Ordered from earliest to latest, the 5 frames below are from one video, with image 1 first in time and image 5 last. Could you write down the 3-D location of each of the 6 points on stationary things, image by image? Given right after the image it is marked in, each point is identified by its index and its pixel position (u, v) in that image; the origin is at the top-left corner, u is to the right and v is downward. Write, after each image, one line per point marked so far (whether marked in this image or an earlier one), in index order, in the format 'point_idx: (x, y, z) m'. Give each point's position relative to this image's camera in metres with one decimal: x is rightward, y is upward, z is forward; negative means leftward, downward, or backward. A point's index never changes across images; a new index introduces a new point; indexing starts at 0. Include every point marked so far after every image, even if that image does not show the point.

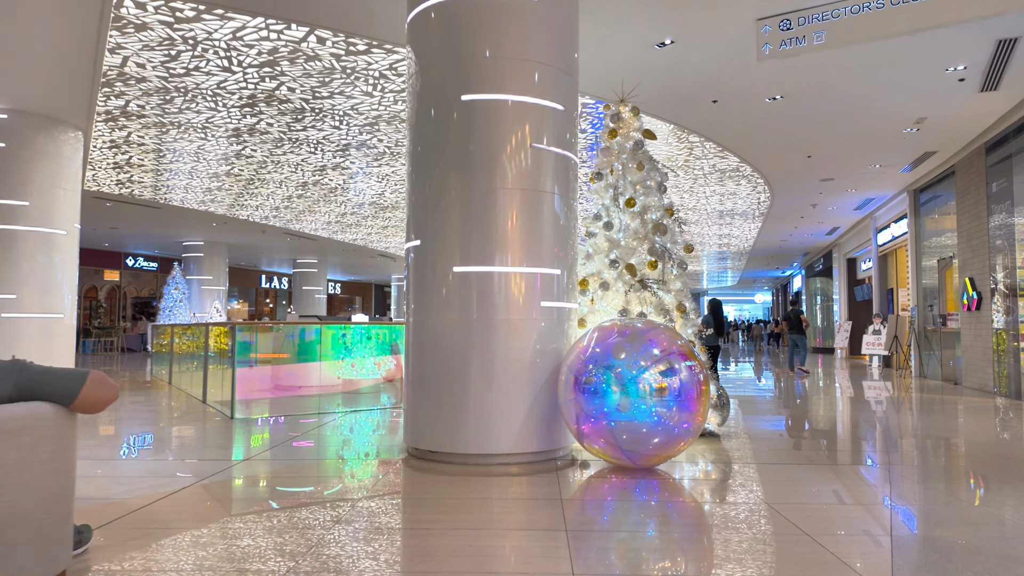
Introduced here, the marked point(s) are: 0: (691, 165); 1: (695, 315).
0: (+2.6, +1.8, +10.2) m
1: (+1.2, -0.2, +4.7) m
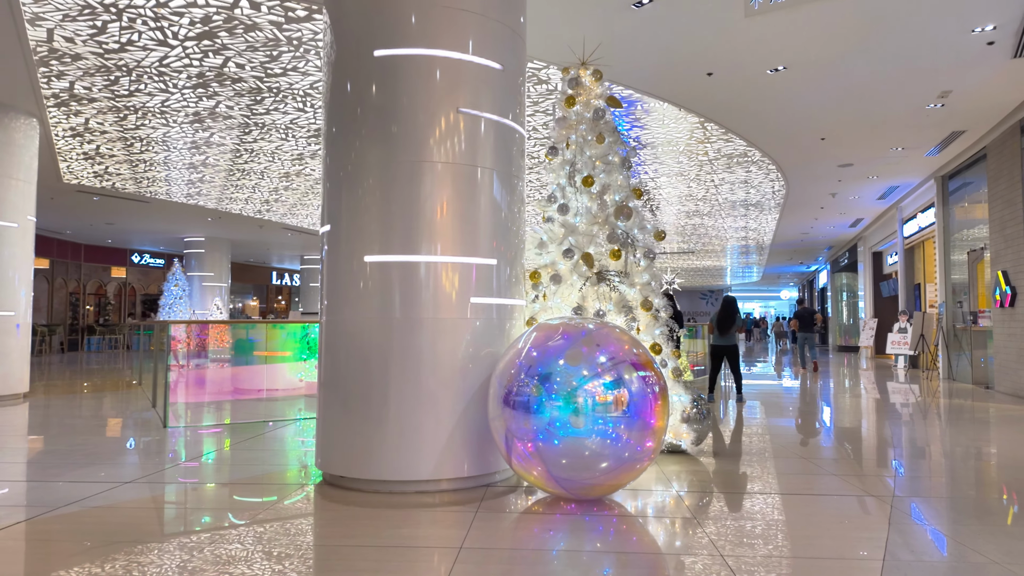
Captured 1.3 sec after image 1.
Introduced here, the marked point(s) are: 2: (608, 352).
0: (+2.5, +1.9, +9.4) m
1: (+0.9, -0.2, +4.0) m
2: (+0.4, -0.3, +3.2) m
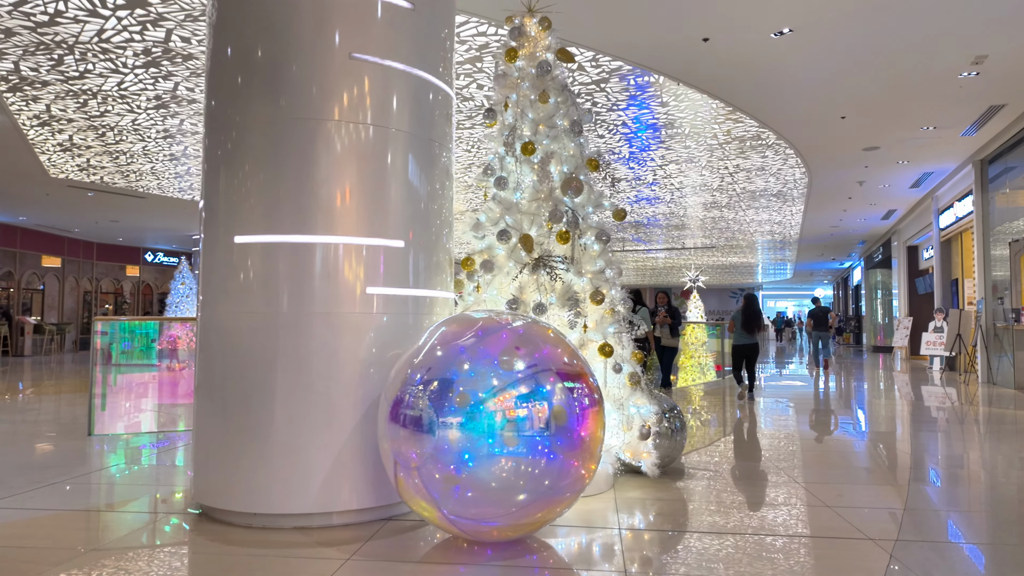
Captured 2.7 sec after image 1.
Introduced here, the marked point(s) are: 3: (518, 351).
0: (+2.4, +1.9, +8.7) m
1: (+0.5, -0.1, +3.3) m
2: (+0.1, -0.2, +2.6) m
3: (0.0, -0.2, +2.6) m
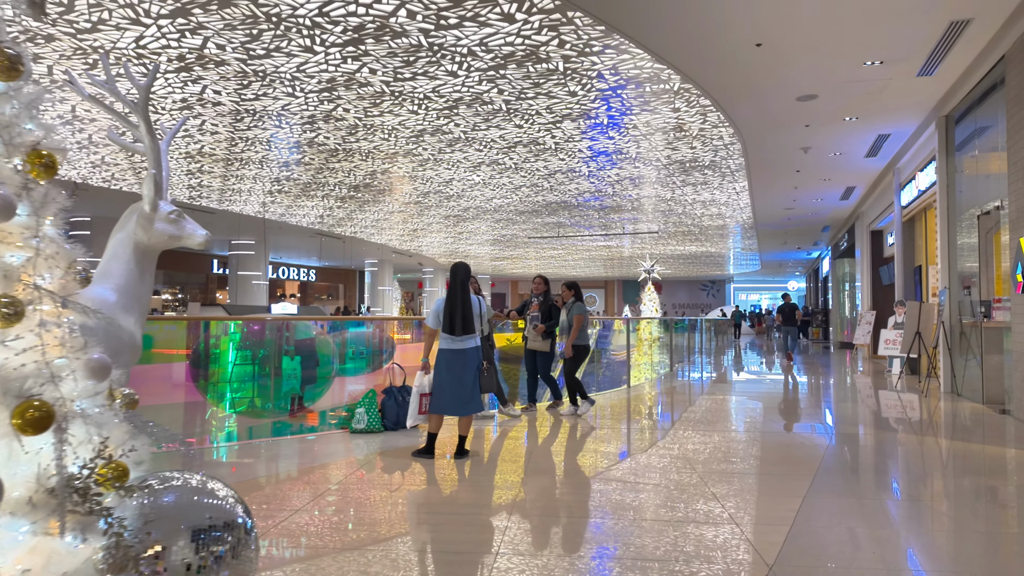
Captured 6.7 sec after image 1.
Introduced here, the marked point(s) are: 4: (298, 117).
0: (+0.7, +2.1, +6.7) m
1: (-1.0, 0.0, +1.3) m
2: (-1.5, -0.2, +0.5) m
3: (-1.5, -0.2, +0.5) m
4: (-2.4, +1.9, +7.7) m
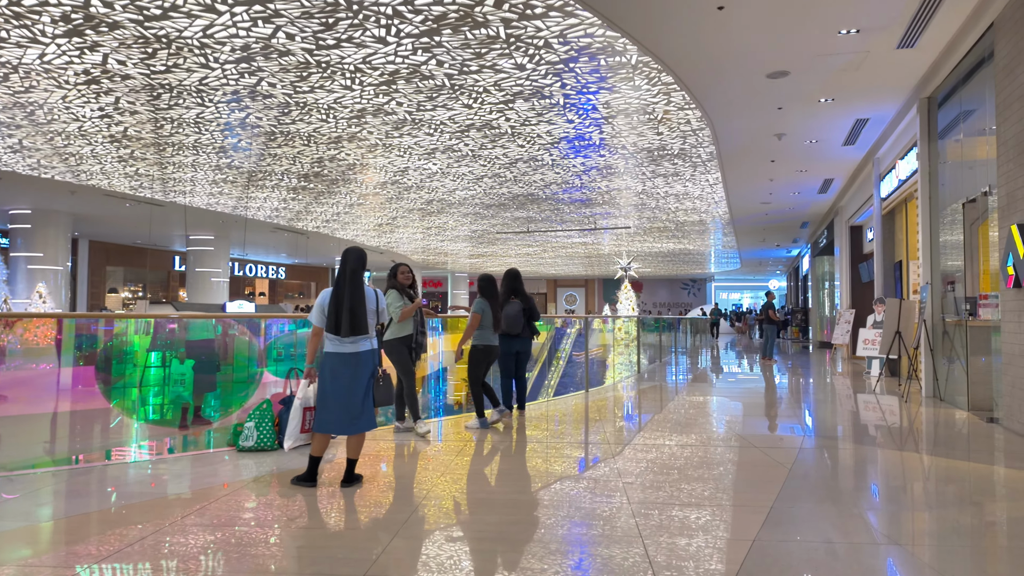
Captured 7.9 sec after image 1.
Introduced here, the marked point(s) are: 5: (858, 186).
0: (+0.2, +2.1, +6.0) m
1: (-1.4, 0.0, +0.6) m
2: (-1.9, -0.1, -0.2) m
3: (-1.9, -0.1, -0.2) m
4: (-2.9, +2.0, +7.0) m
5: (+6.5, +1.9, +13.0) m
